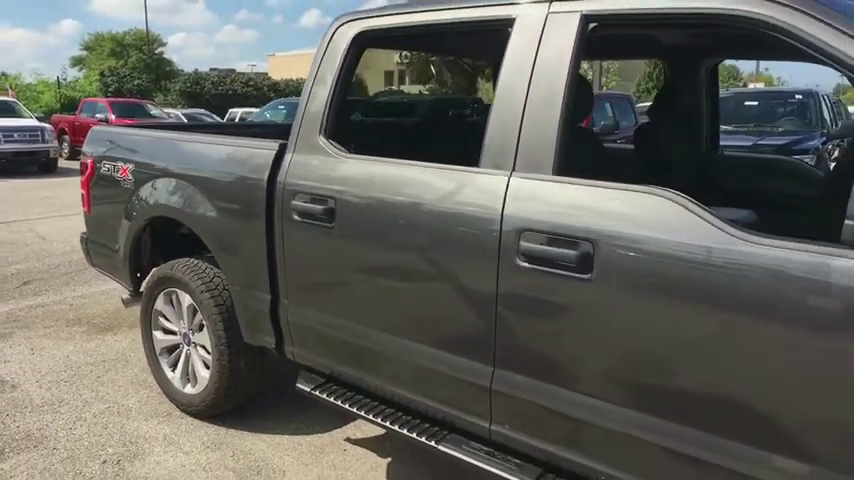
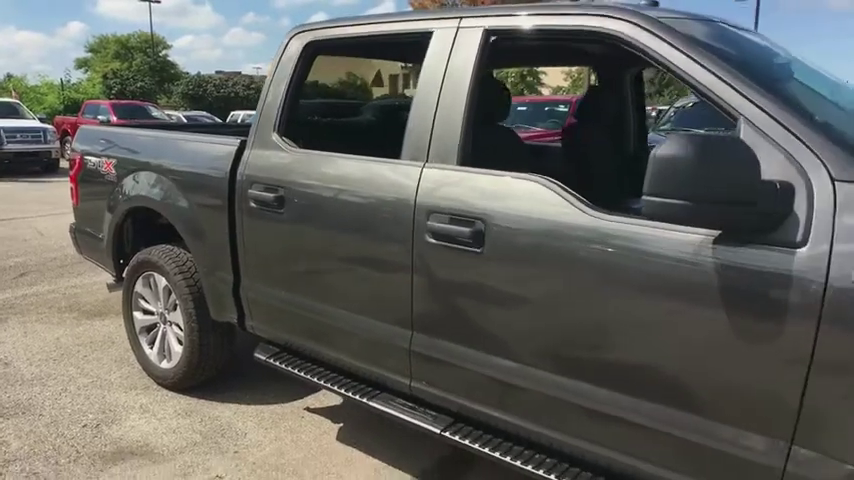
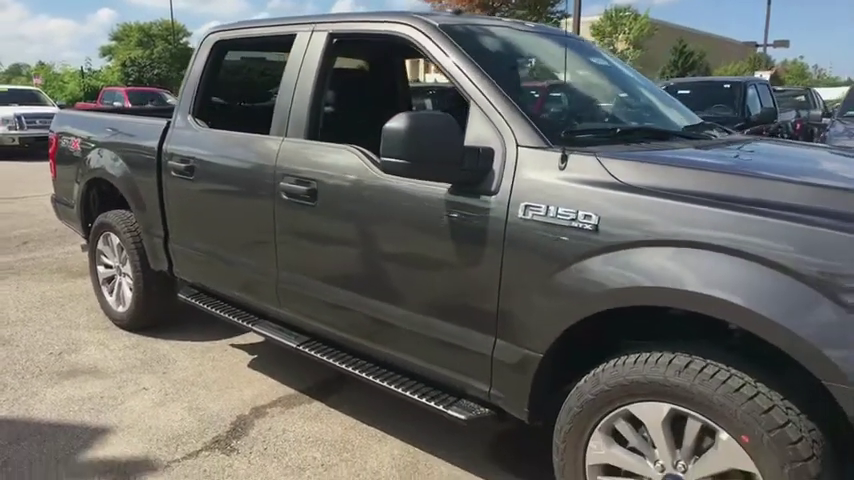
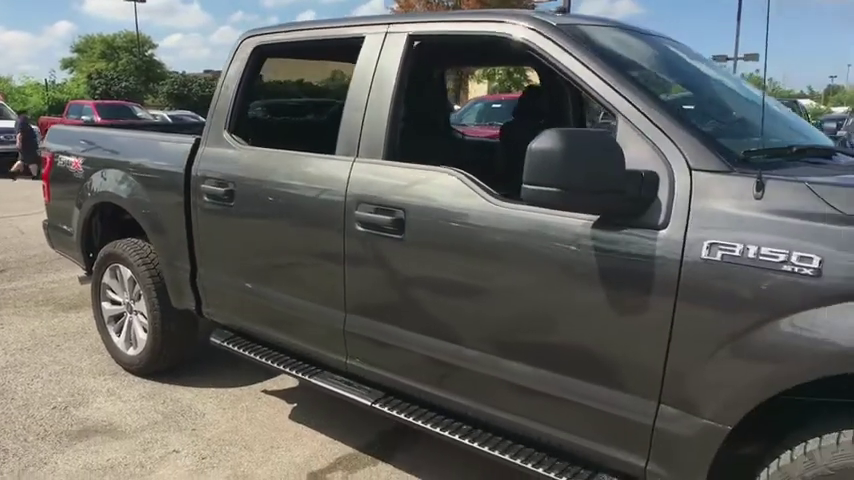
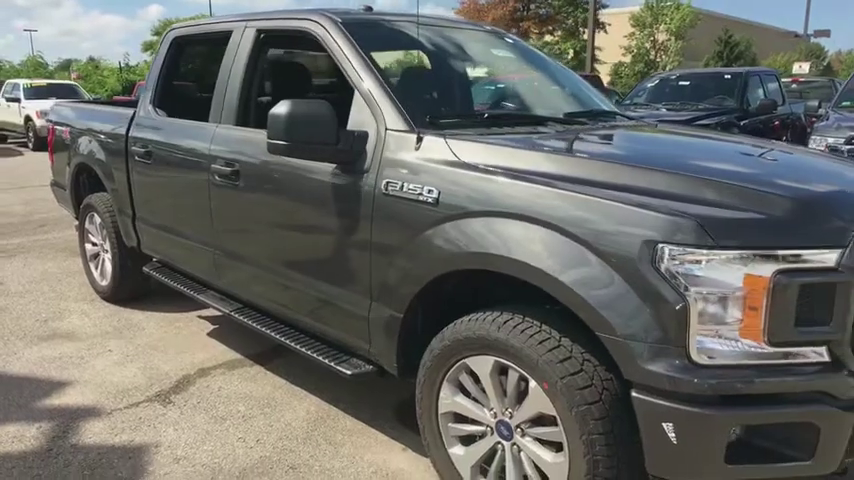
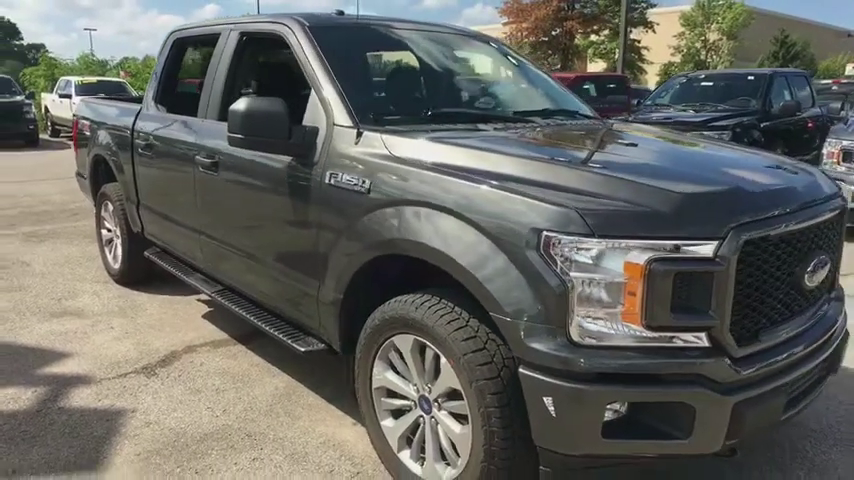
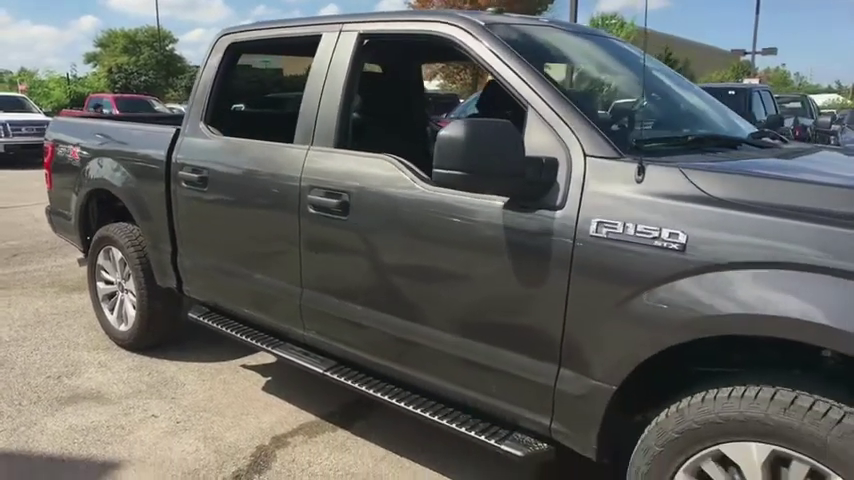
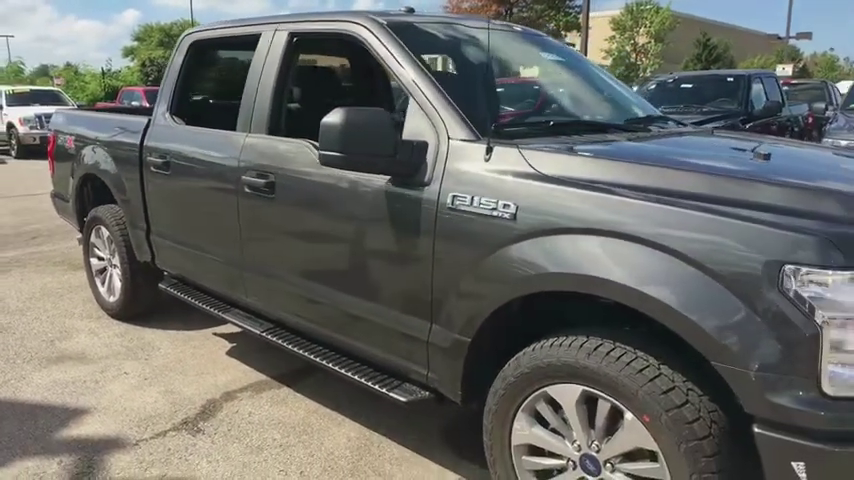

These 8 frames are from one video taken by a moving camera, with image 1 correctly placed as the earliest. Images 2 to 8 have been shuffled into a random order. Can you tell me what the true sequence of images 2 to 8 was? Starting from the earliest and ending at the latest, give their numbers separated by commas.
2, 4, 7, 3, 8, 5, 6
